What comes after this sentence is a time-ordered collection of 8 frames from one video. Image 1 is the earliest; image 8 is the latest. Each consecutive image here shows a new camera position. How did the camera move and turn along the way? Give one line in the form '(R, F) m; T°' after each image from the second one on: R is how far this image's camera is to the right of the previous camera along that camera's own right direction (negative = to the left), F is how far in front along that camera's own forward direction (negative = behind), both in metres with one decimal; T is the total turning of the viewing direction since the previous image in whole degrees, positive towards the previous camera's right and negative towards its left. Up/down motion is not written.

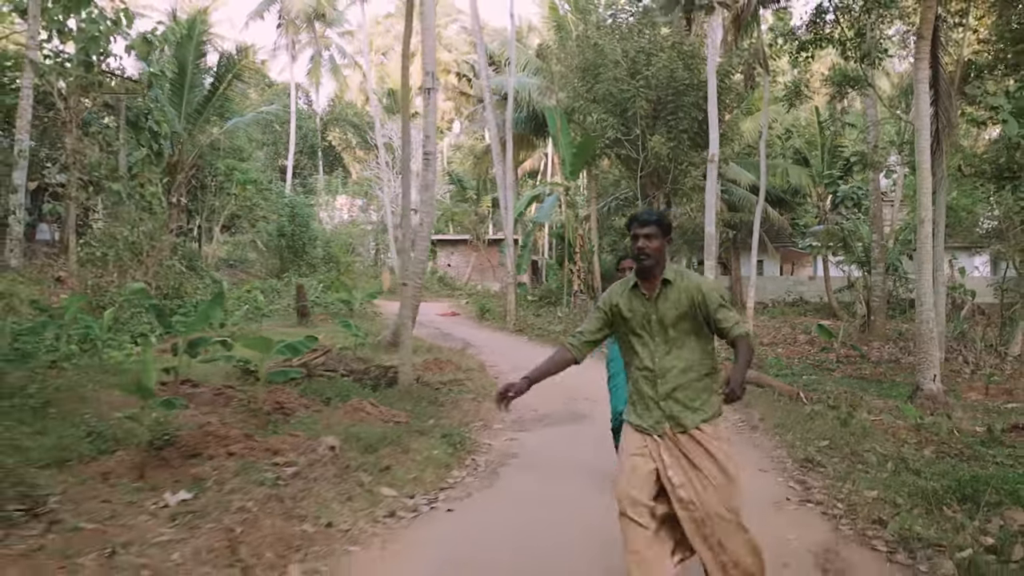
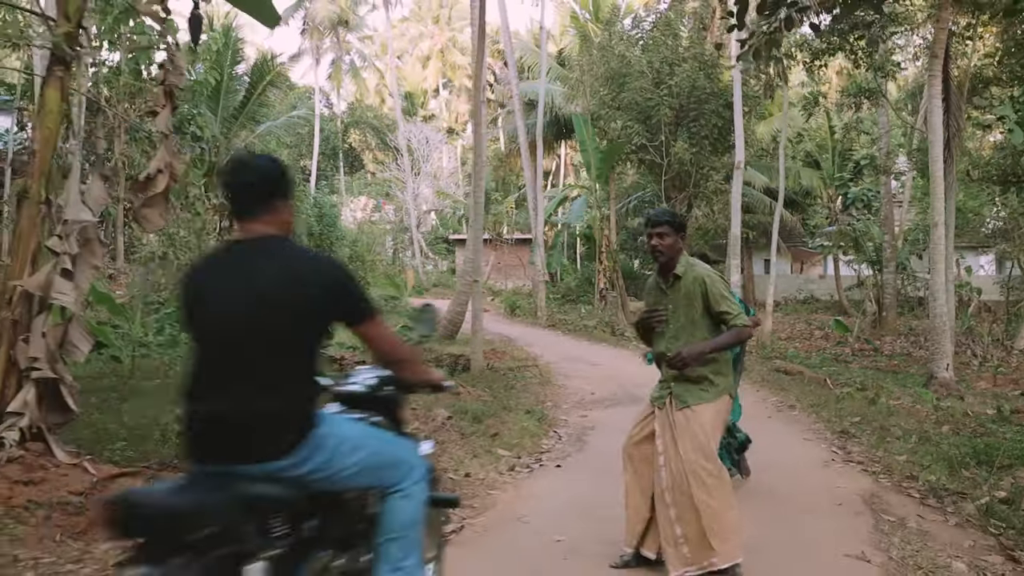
(-0.7, -1.0) m; 0°
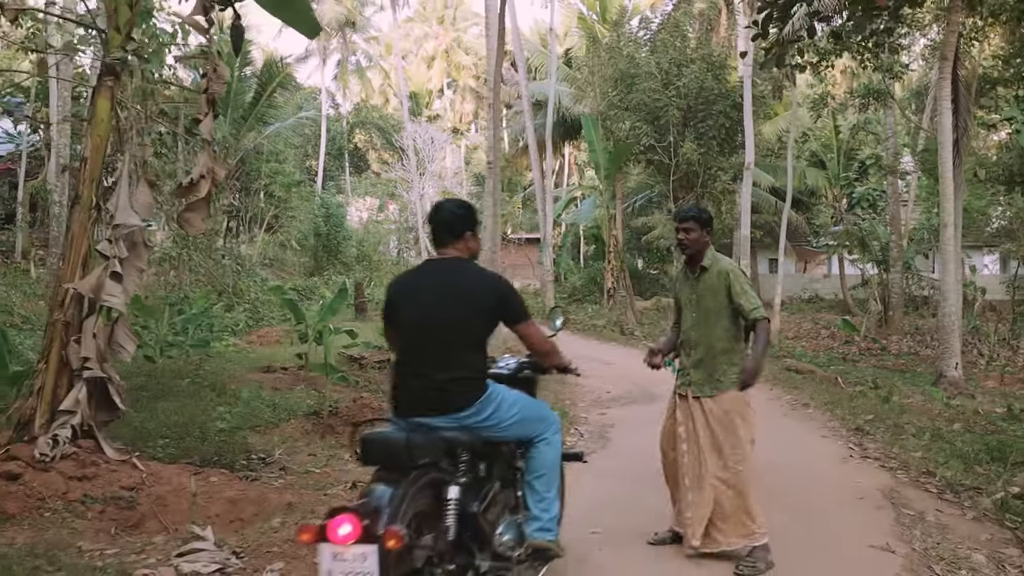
(-0.2, -0.2) m; 0°
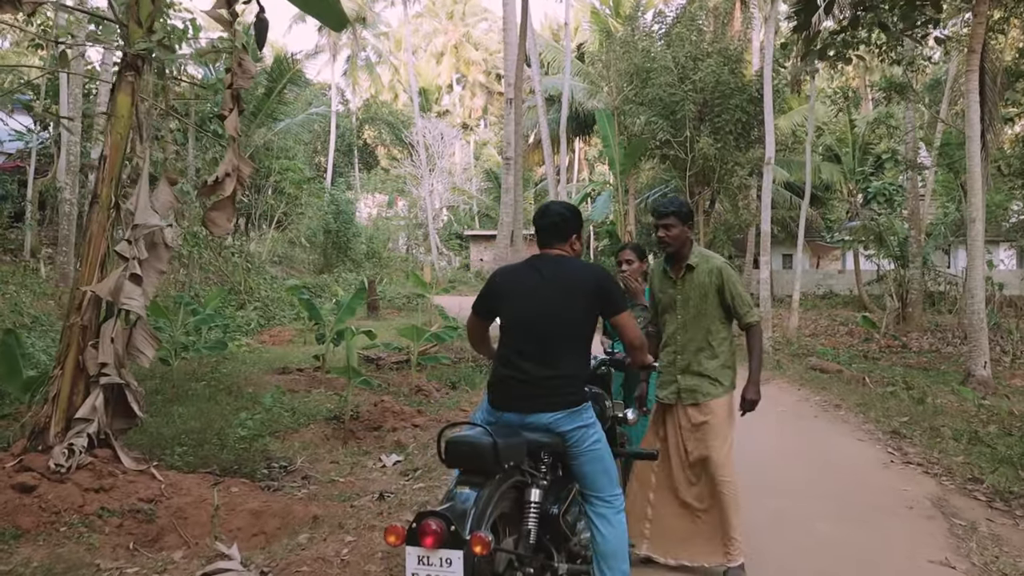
(-0.1, +0.2) m; -1°
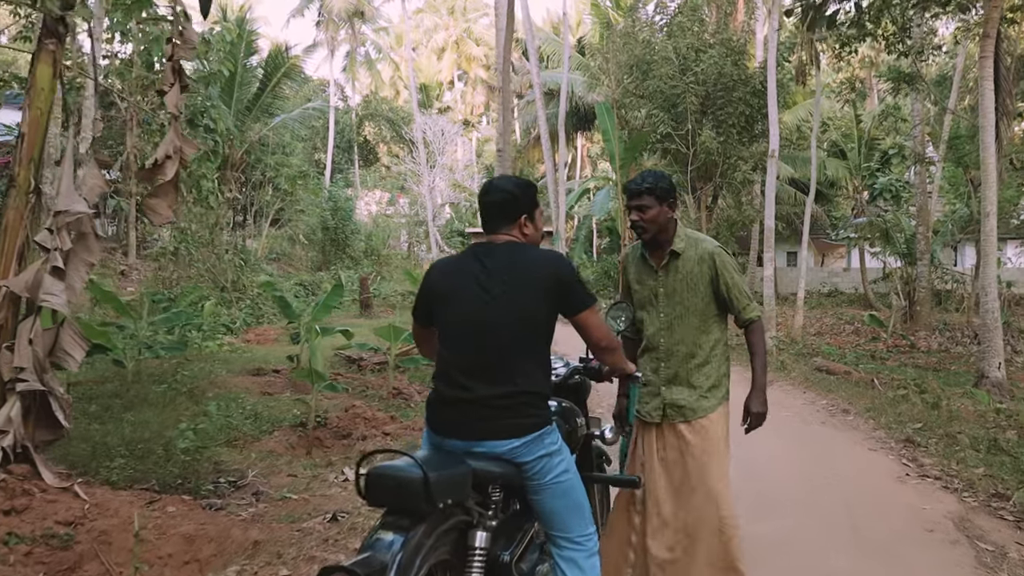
(+0.2, +0.5) m; 0°
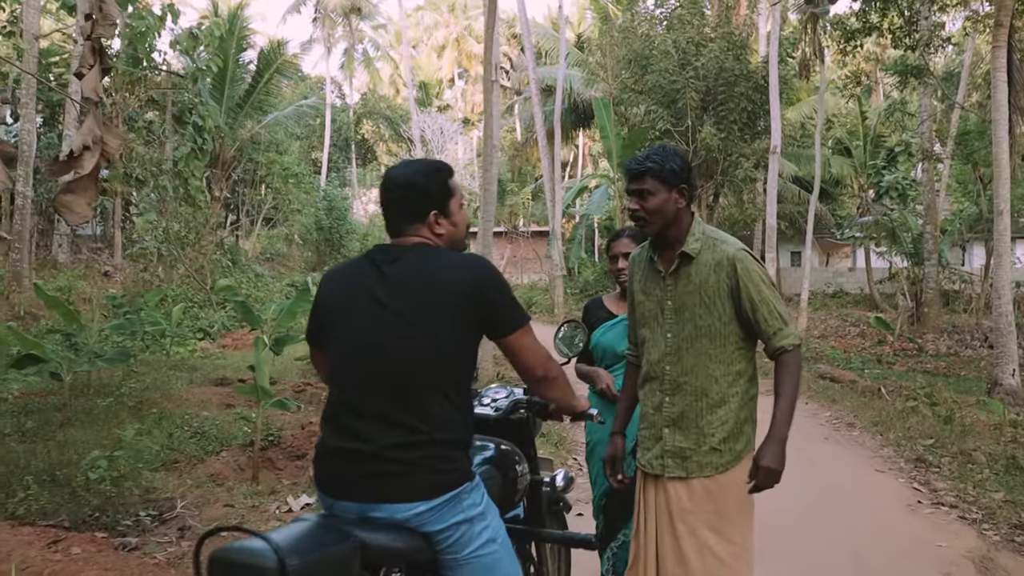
(+0.2, +0.5) m; 0°
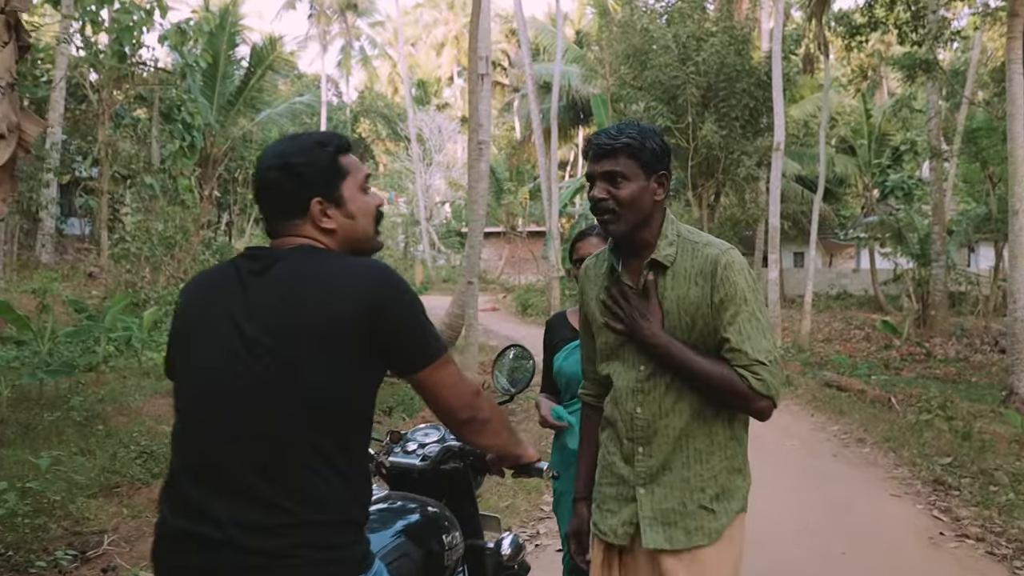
(+0.1, +0.5) m; 0°
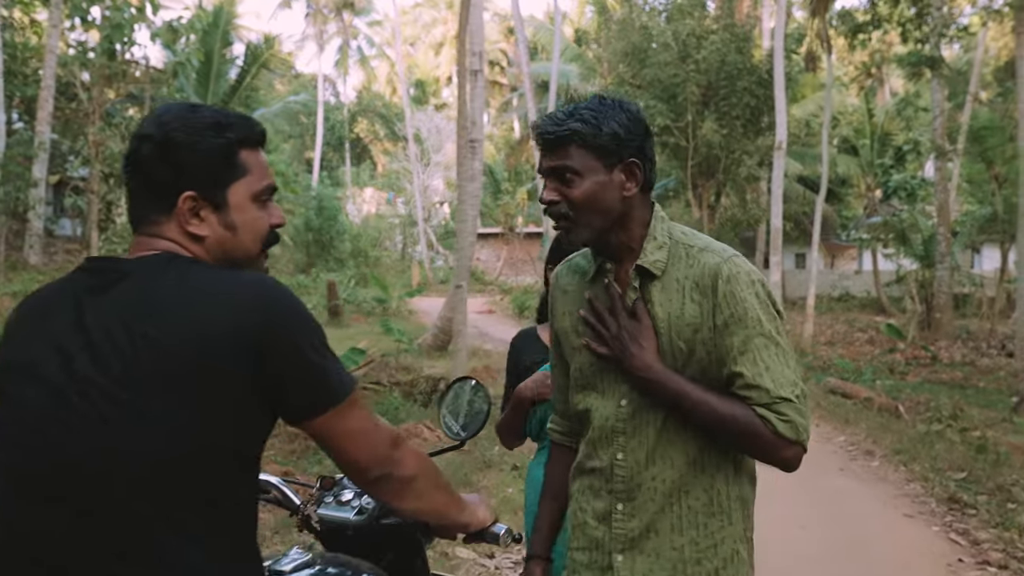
(+0.1, +0.3) m; 0°
